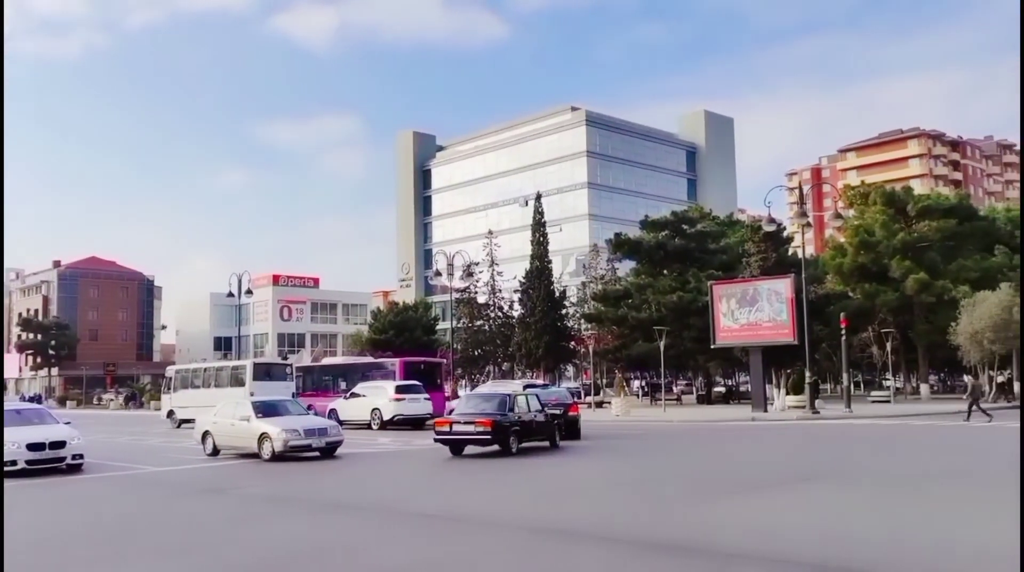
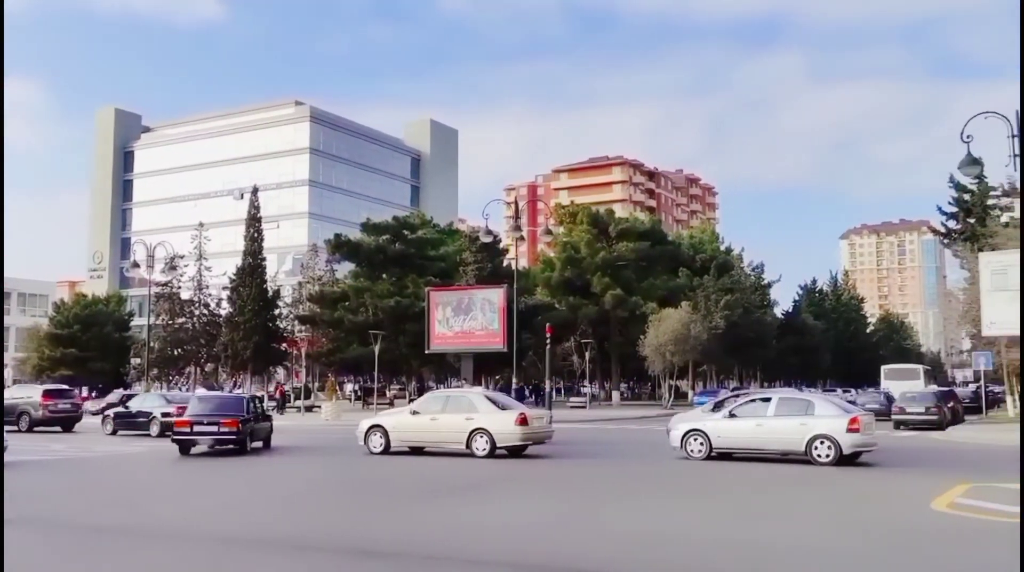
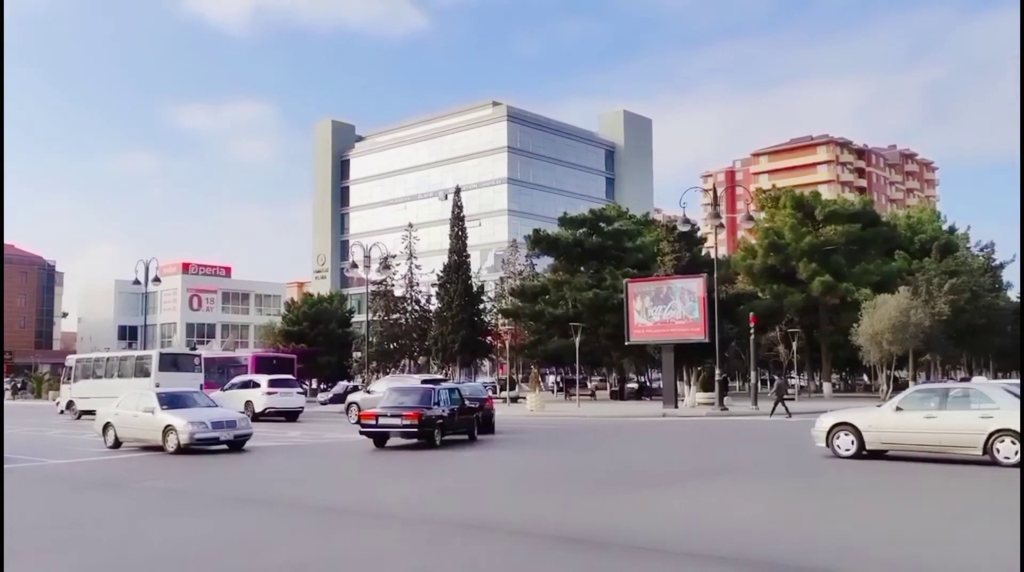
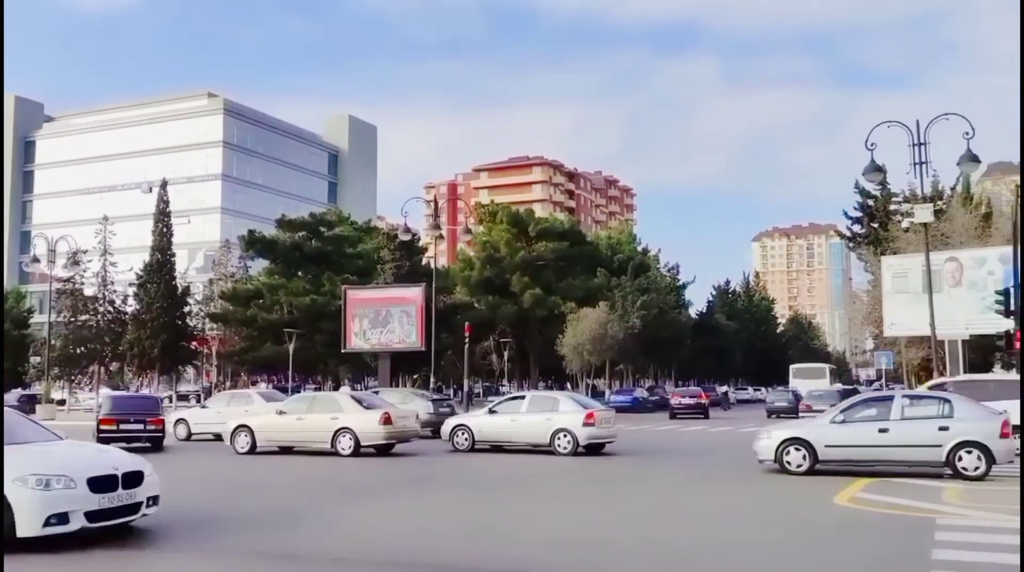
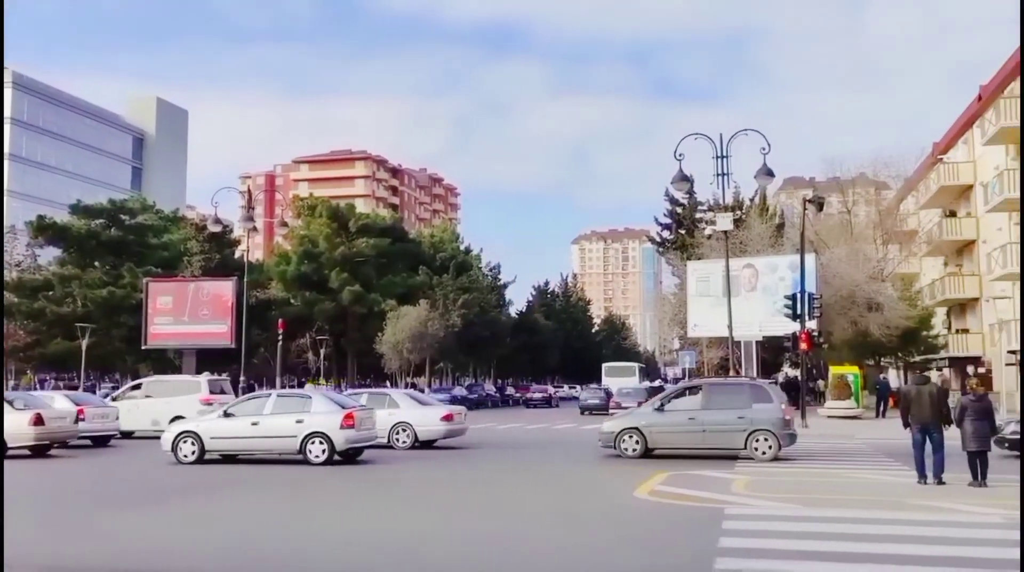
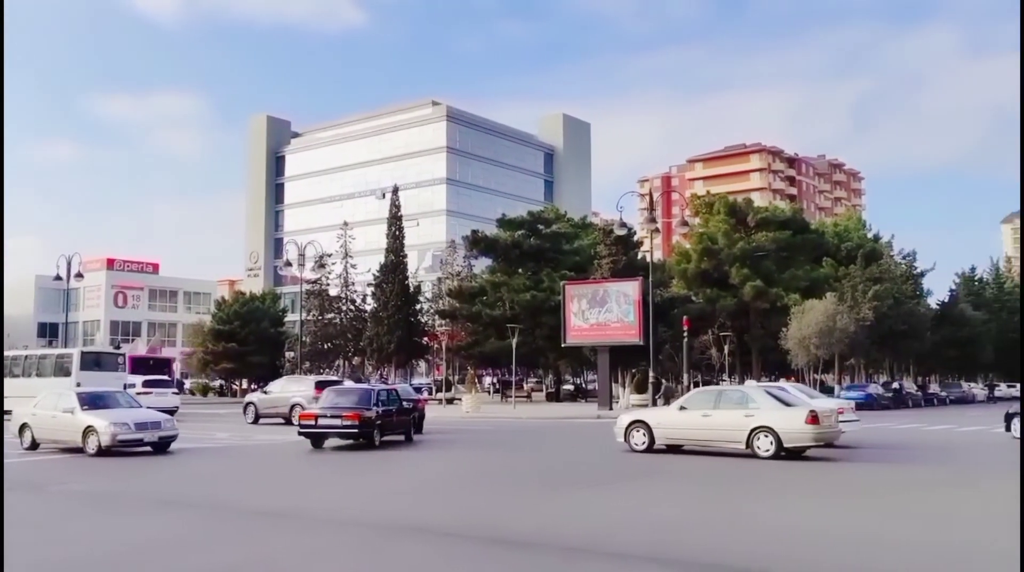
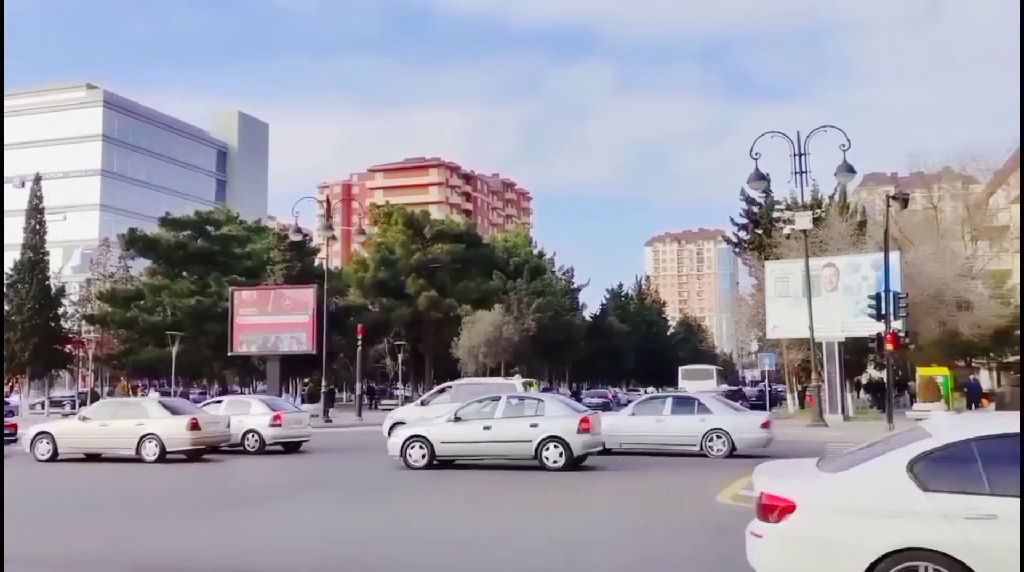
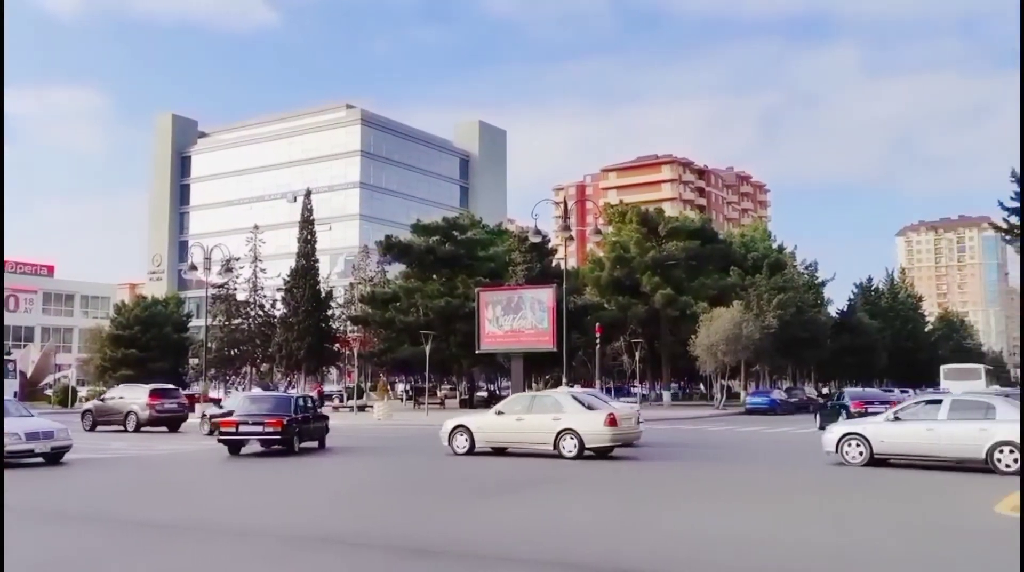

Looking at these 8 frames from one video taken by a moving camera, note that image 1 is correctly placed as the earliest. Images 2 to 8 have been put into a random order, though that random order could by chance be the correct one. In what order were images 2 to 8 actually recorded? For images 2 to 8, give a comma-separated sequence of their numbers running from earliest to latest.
3, 6, 8, 2, 4, 7, 5
